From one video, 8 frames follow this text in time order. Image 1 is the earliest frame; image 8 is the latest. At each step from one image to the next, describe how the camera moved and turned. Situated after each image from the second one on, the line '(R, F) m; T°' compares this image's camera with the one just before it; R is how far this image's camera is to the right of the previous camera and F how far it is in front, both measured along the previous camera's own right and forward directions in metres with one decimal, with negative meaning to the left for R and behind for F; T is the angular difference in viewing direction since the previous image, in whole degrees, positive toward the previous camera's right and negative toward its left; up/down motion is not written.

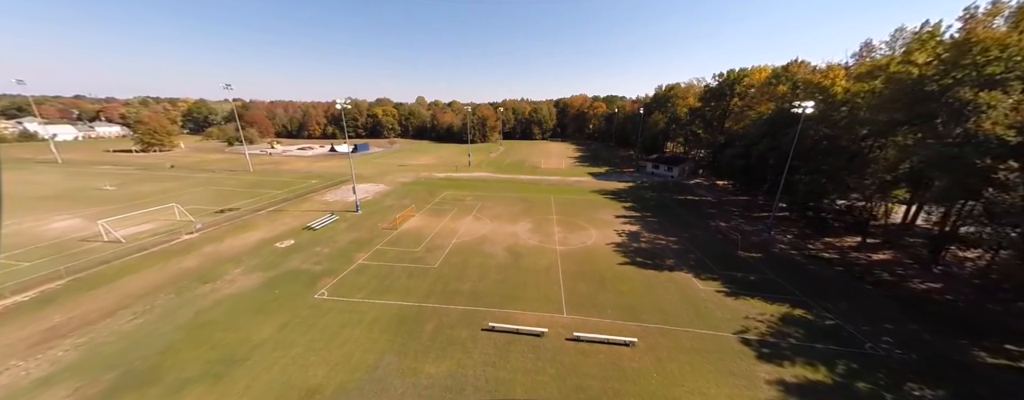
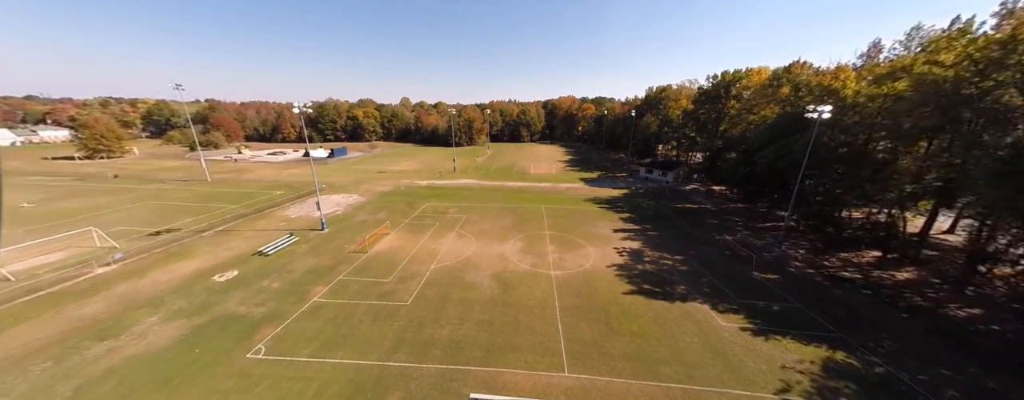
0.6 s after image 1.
(+0.1, +2.8) m; +2°
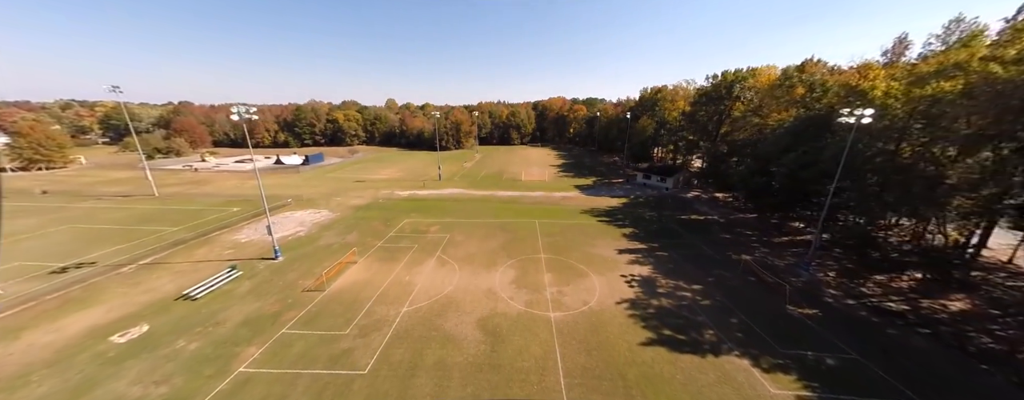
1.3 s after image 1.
(+0.2, +3.3) m; +2°
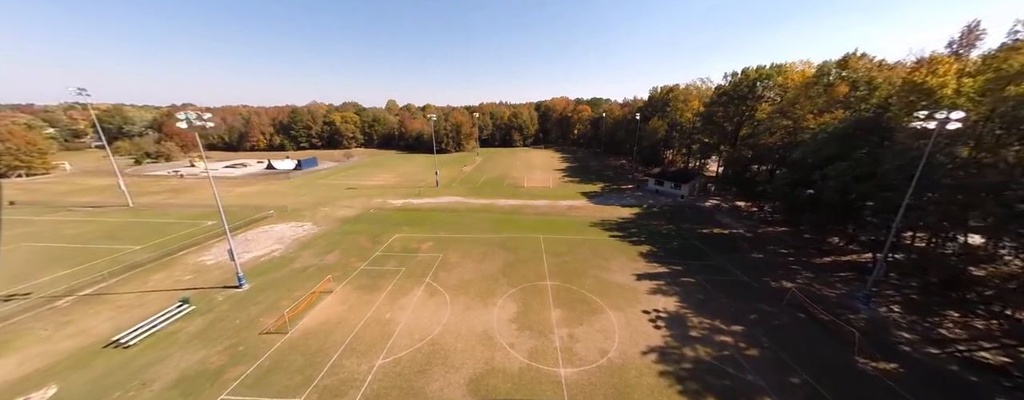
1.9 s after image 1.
(+0.1, +2.9) m; -1°
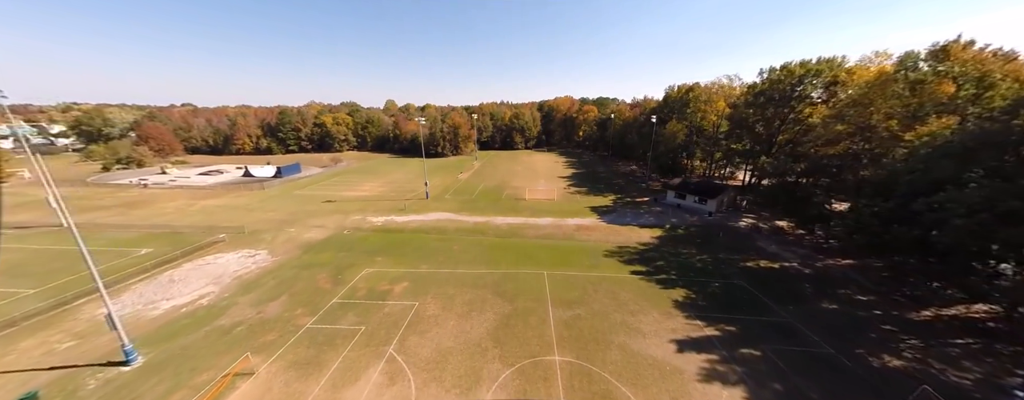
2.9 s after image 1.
(+0.4, +5.1) m; 0°
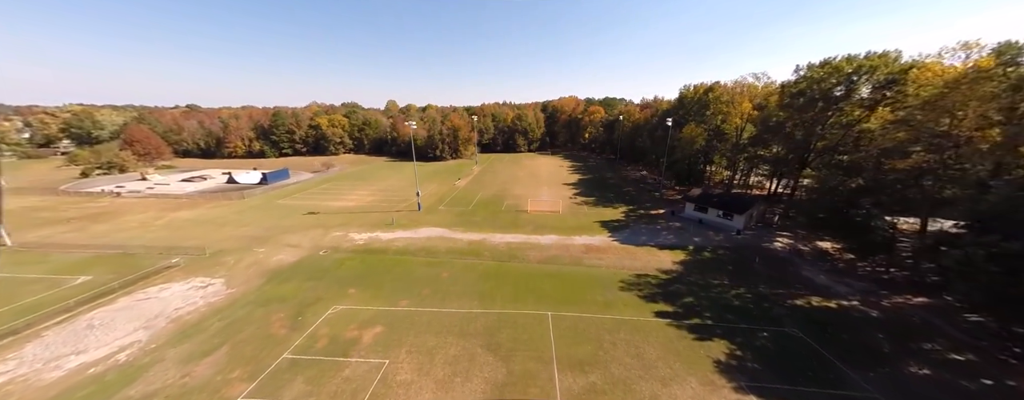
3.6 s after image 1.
(+0.4, +3.6) m; -1°
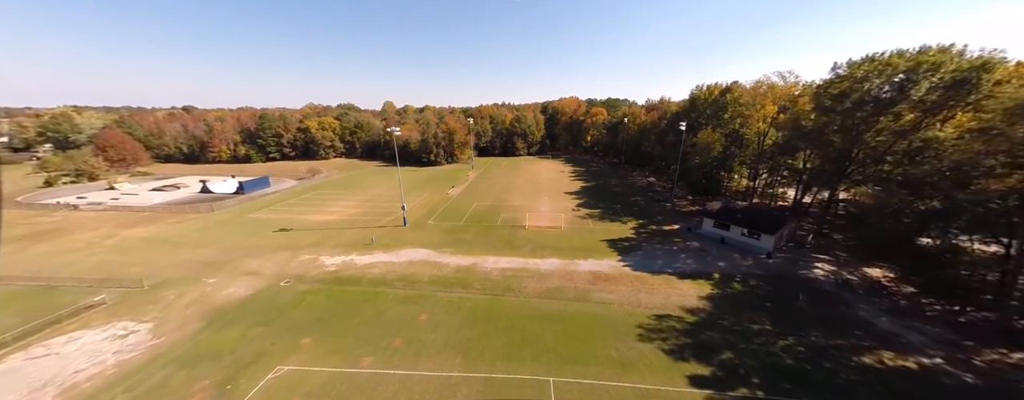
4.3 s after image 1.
(+0.5, +3.7) m; 0°
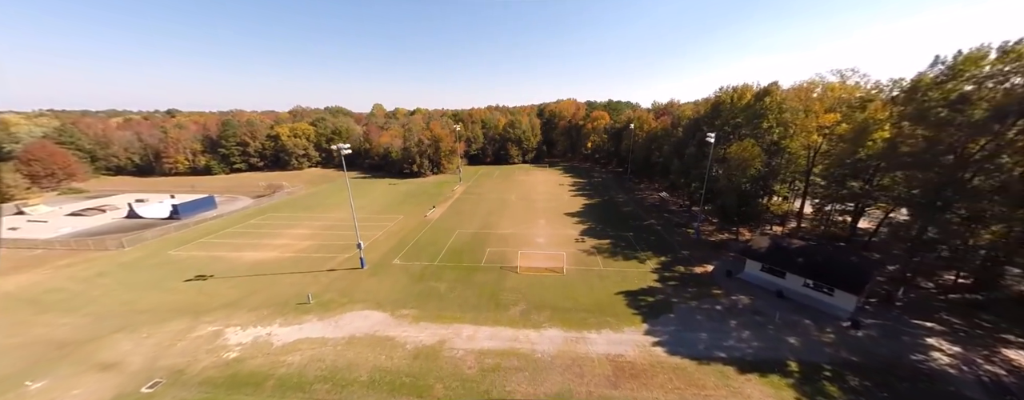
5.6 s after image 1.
(+1.0, +6.9) m; +1°
